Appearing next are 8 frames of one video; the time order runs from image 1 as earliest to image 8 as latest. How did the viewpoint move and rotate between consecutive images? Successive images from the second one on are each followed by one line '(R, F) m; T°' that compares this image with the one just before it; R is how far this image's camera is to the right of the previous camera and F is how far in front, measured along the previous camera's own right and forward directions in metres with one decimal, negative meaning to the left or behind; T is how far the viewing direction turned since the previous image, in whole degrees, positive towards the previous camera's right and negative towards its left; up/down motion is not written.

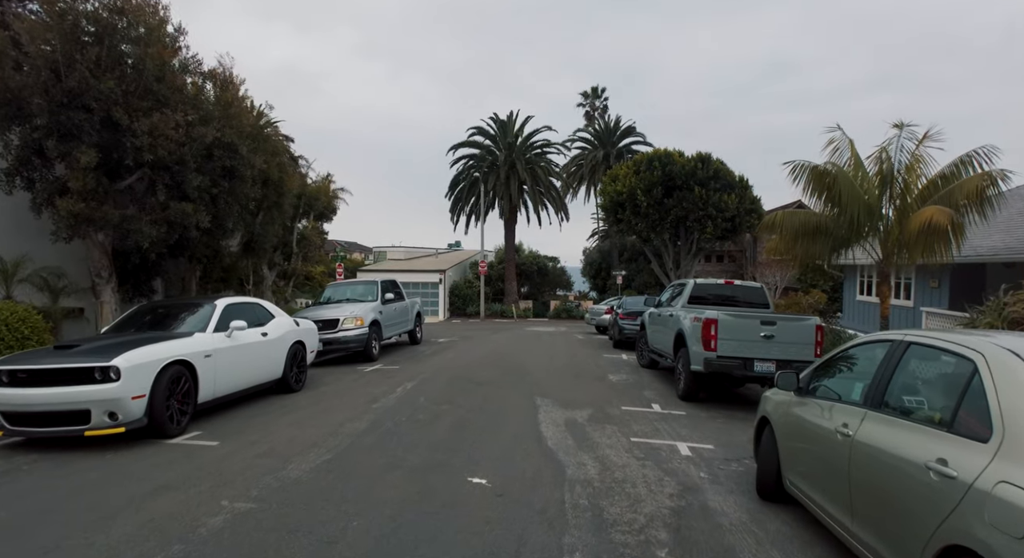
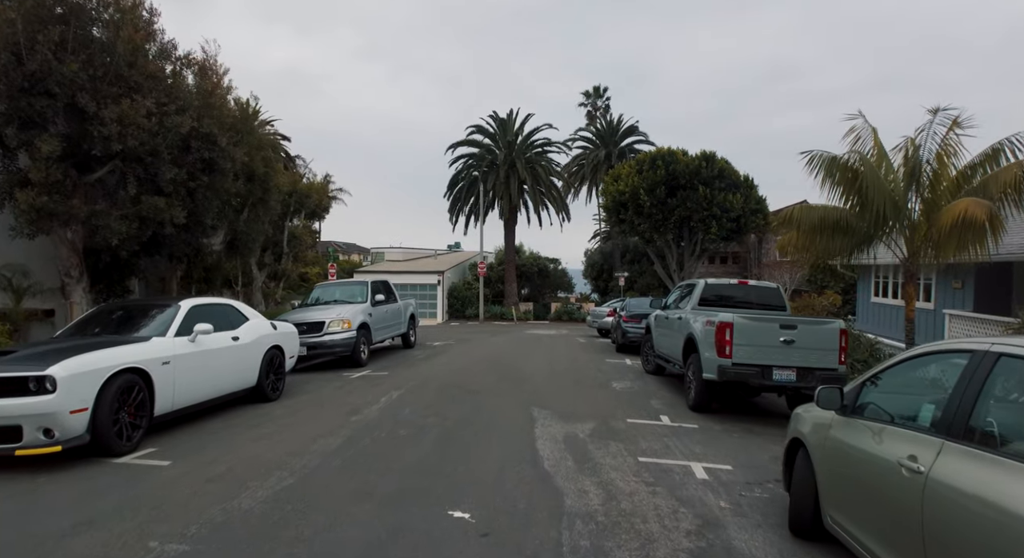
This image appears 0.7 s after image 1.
(+0.1, +0.8) m; 0°
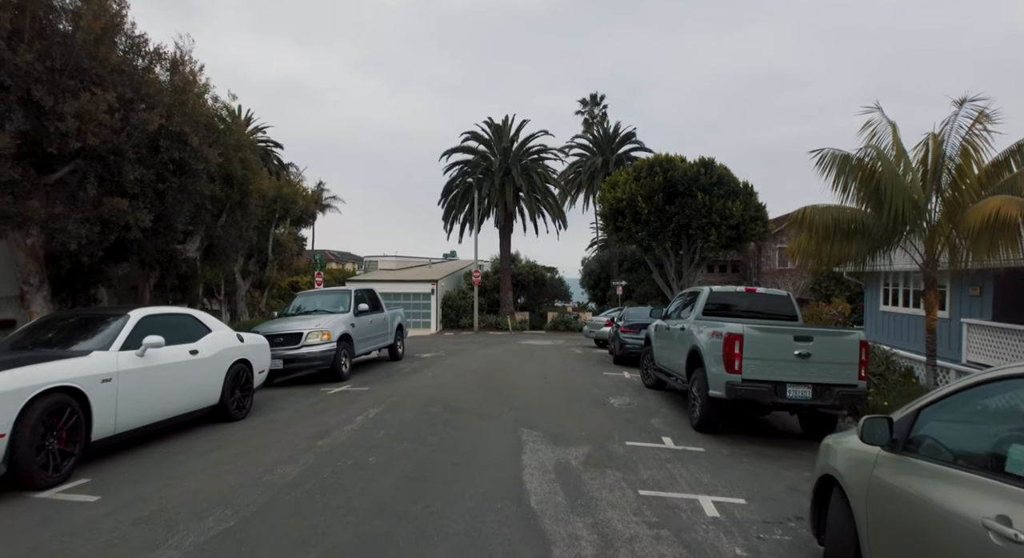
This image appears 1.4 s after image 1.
(+0.1, +0.8) m; 0°
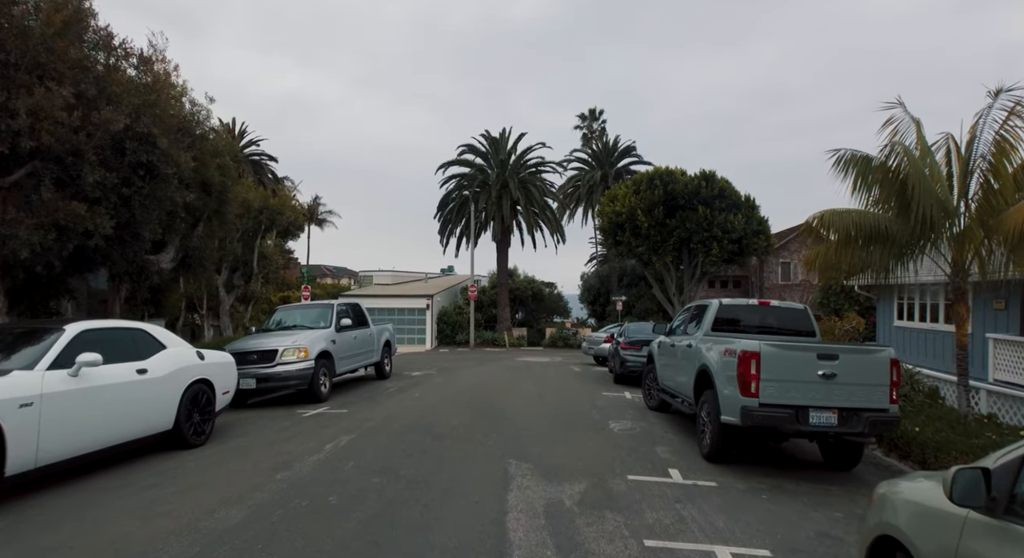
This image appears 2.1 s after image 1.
(+0.1, +0.8) m; 0°
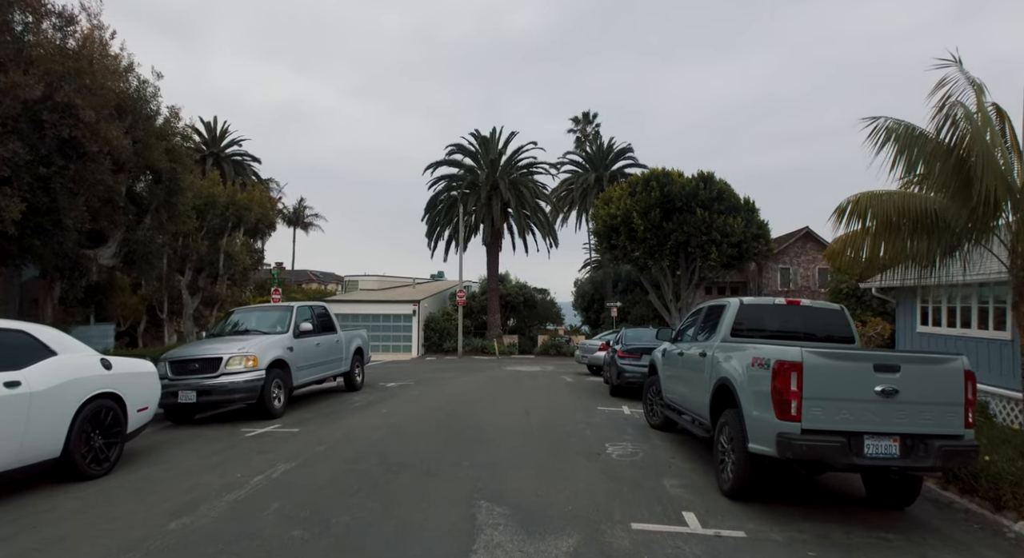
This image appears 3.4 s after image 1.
(+0.2, +1.4) m; +1°
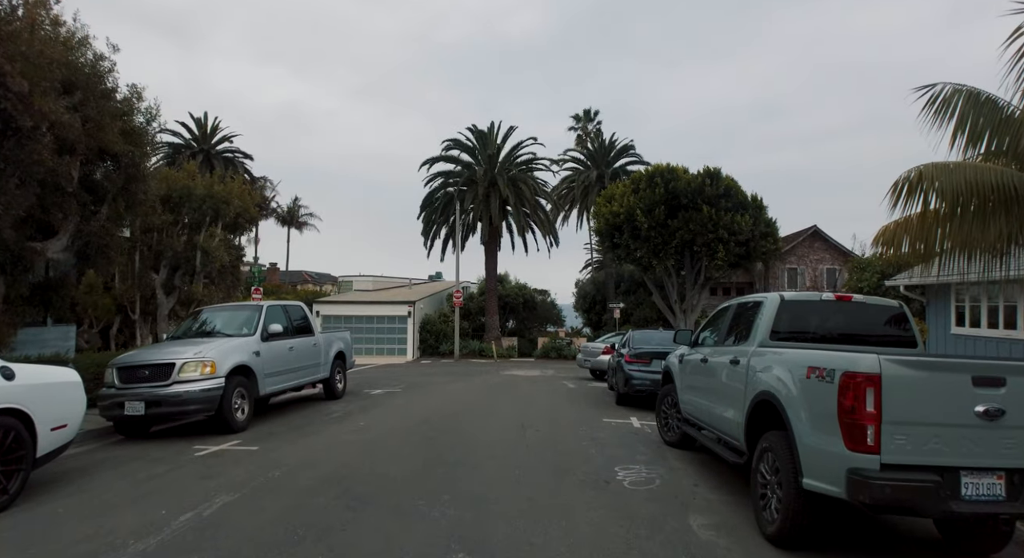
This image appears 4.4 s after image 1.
(+0.1, +1.2) m; 0°
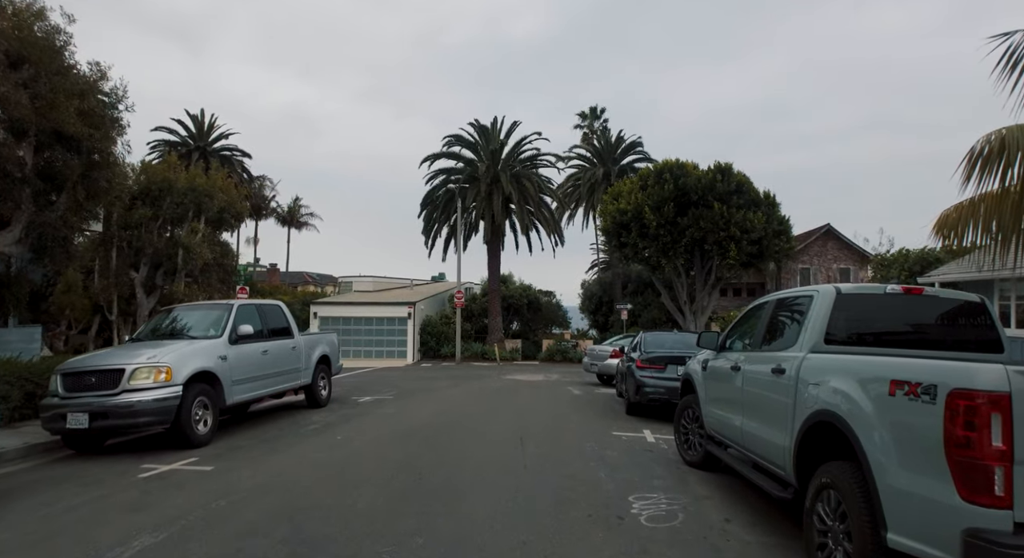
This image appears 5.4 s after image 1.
(+0.1, +1.1) m; -1°
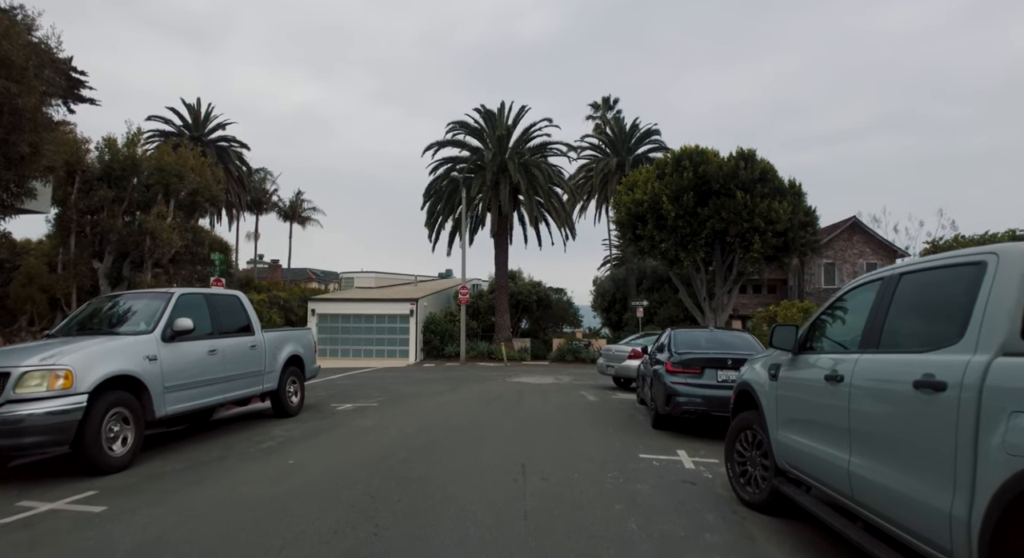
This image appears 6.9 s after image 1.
(+0.1, +1.7) m; -1°
